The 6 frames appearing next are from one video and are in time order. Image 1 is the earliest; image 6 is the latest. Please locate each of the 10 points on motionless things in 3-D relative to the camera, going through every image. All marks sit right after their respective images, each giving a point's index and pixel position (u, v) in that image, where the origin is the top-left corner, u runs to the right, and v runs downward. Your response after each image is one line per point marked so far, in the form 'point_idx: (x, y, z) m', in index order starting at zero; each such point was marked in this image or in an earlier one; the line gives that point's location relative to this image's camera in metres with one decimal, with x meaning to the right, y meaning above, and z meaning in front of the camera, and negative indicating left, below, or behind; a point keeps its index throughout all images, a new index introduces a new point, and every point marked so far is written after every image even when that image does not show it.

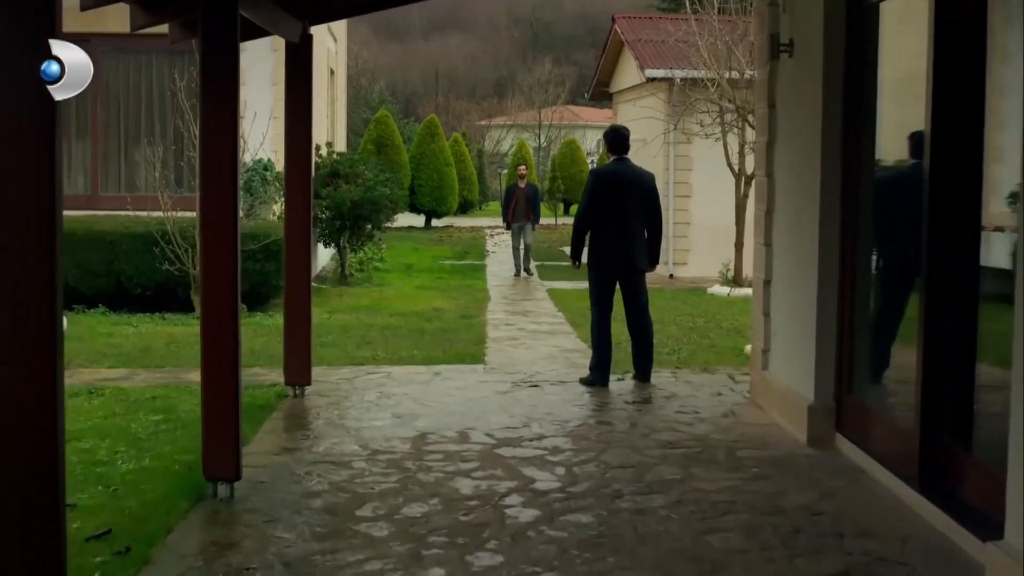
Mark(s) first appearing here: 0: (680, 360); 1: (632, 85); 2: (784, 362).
0: (+1.0, -0.4, +9.1) m
1: (+1.5, +2.5, +19.5) m
2: (+1.2, -0.3, +6.9) m
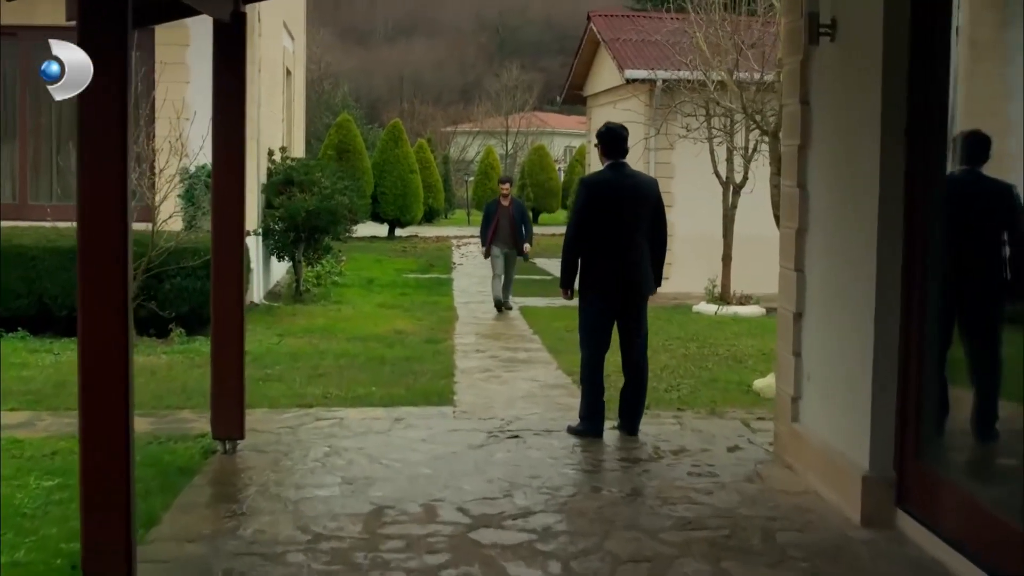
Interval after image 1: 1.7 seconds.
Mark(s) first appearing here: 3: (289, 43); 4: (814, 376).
0: (+0.8, -0.5, +7.8) m
1: (+1.1, +2.3, +18.3) m
2: (+1.1, -0.4, +5.6) m
3: (-2.6, +2.9, +18.7) m
4: (+1.1, -0.3, +5.8) m
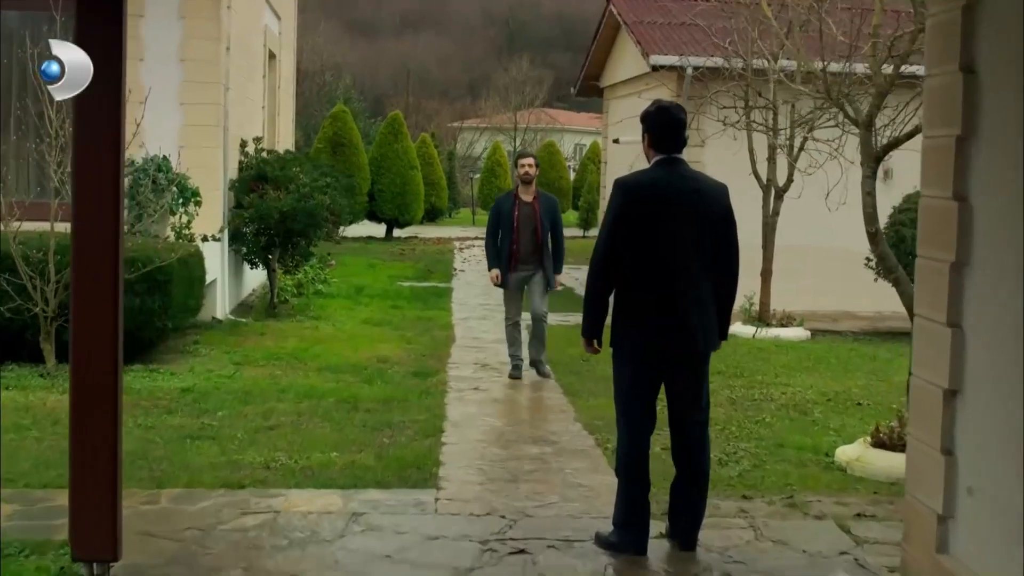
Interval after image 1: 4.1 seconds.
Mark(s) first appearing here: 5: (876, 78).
0: (+0.8, -0.7, +5.8) m
1: (+1.2, +2.2, +16.3) m
2: (+1.1, -0.6, +3.6) m
3: (-2.5, +2.8, +16.7) m
4: (+1.1, -0.5, +3.8) m
5: (+1.4, +0.8, +6.3) m
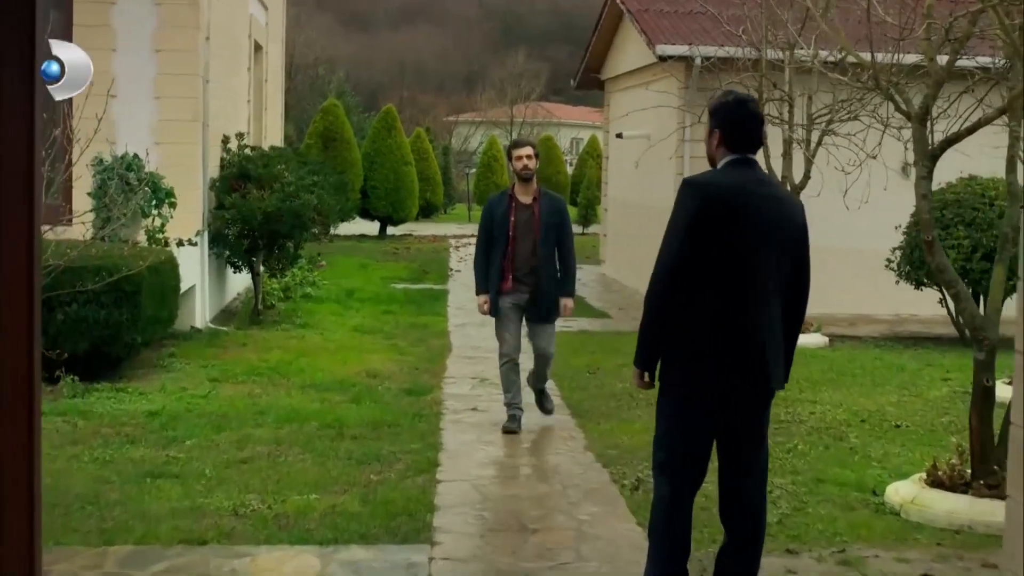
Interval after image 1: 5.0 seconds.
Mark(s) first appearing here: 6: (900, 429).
0: (+0.9, -0.8, +5.1) m
1: (+1.2, +2.2, +15.5) m
2: (+1.1, -0.7, +2.8) m
3: (-2.5, +2.7, +15.9) m
4: (+1.1, -0.5, +3.0) m
5: (+1.4, +0.8, +5.5) m
6: (+1.8, -0.6, +7.3) m
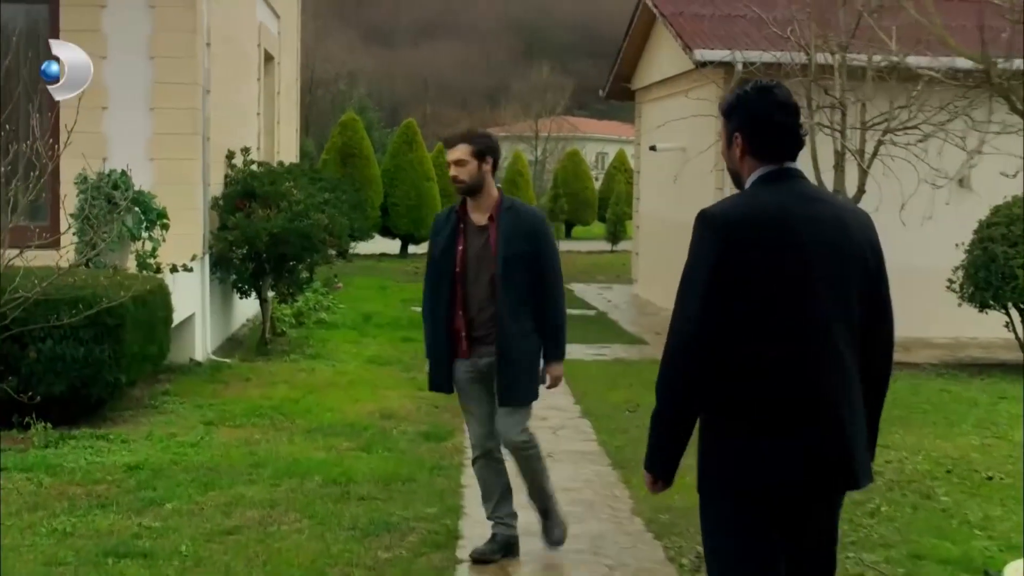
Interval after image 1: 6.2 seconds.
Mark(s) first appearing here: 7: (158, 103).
0: (+1.0, -0.9, +4.1) m
1: (+1.5, +1.9, +14.5) m
2: (+1.2, -0.8, +1.9) m
3: (-2.3, +2.5, +15.0) m
4: (+1.2, -0.6, +2.0) m
5: (+1.5, +0.7, +4.5) m
6: (+1.9, -0.8, +6.3) m
7: (-2.1, +1.1, +9.5) m
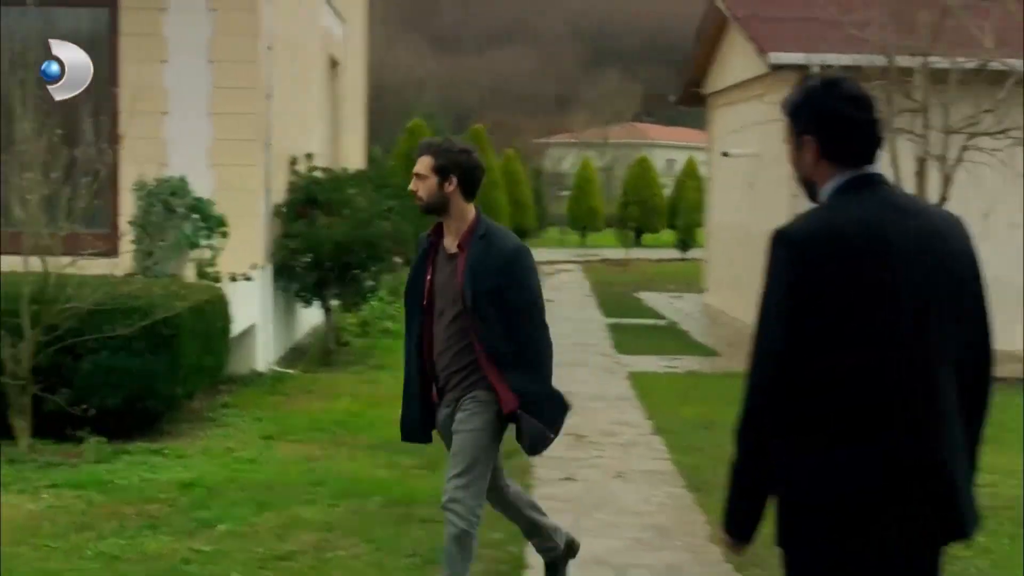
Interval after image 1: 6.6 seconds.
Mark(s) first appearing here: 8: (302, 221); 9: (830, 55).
0: (+1.1, -0.9, +3.7) m
1: (+2.1, +1.9, +14.1) m
2: (+1.3, -0.8, +1.5) m
3: (-1.6, +2.4, +14.8) m
4: (+1.3, -0.7, +1.6) m
5: (+1.7, +0.6, +4.2) m
6: (+2.2, -0.8, +5.9) m
7: (-1.7, +1.1, +9.3) m
8: (-1.4, +0.4, +10.4) m
9: (+2.3, +1.7, +11.5) m
